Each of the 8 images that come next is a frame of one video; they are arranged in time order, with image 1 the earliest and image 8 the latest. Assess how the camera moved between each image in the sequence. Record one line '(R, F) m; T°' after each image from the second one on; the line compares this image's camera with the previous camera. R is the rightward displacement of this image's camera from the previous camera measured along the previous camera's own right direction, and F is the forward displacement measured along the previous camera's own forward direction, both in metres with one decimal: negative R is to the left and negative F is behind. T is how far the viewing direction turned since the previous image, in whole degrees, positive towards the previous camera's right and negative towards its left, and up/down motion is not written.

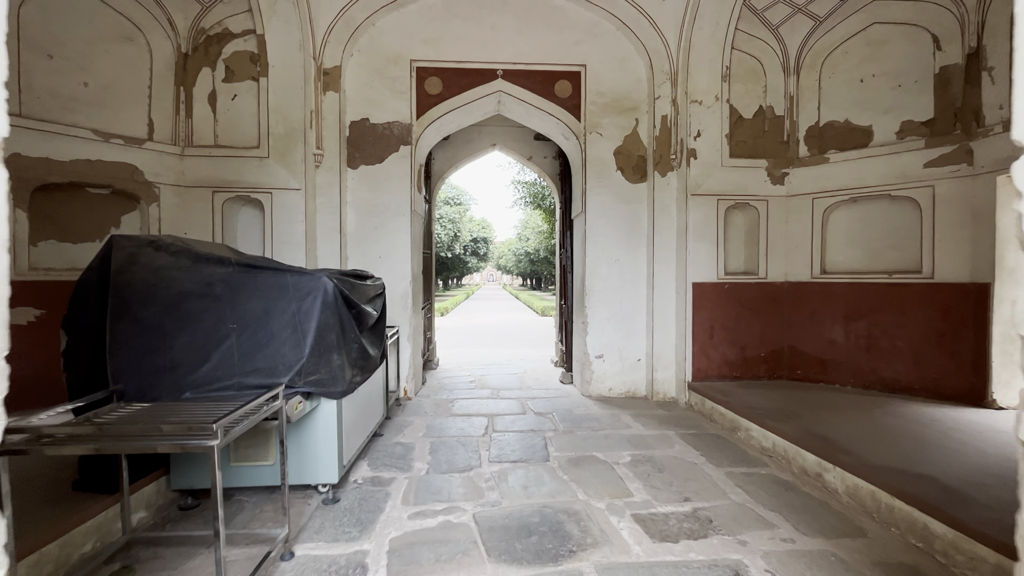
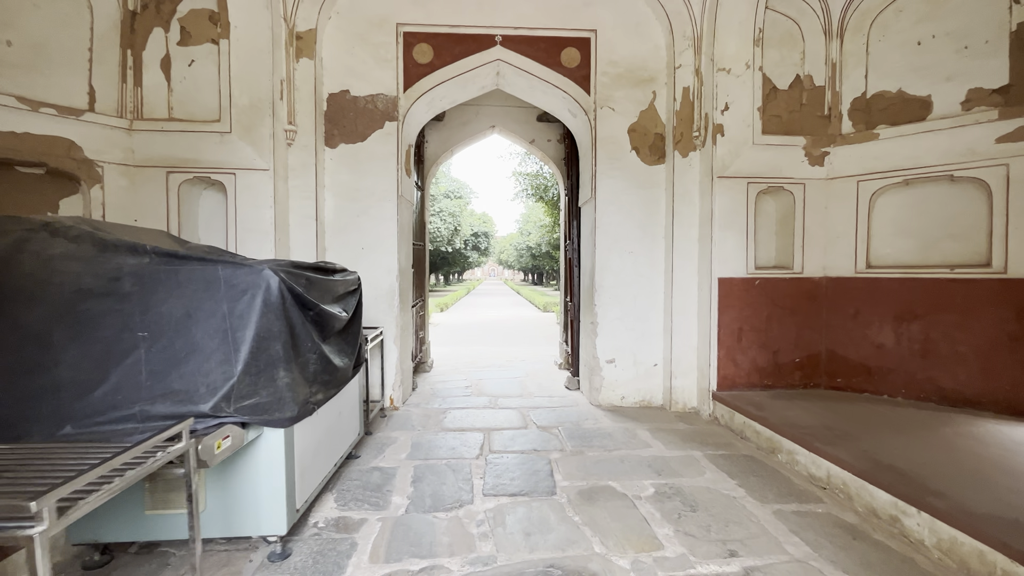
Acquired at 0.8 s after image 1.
(0.0, +0.5) m; 0°
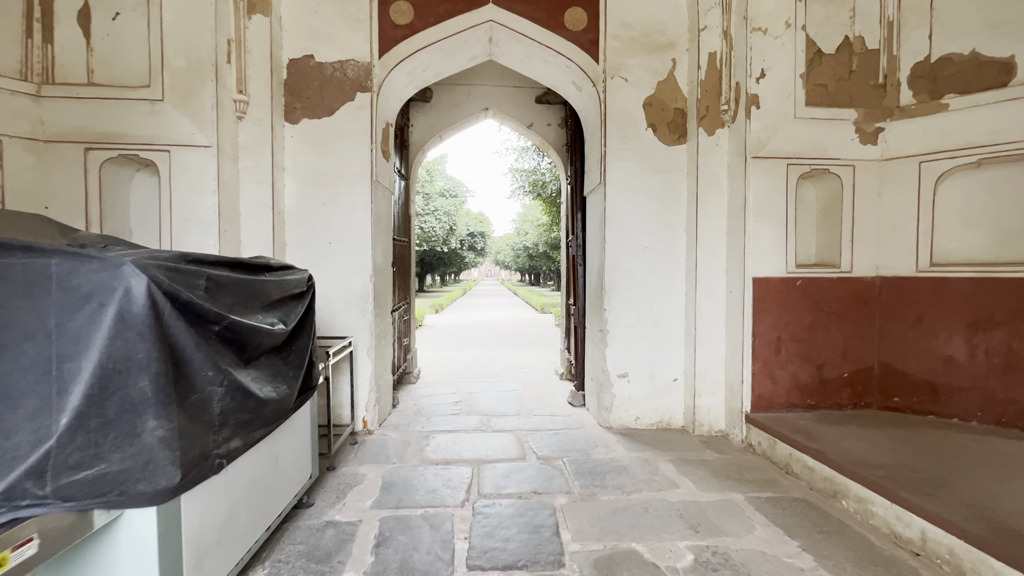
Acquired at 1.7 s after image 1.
(0.0, +0.6) m; 0°
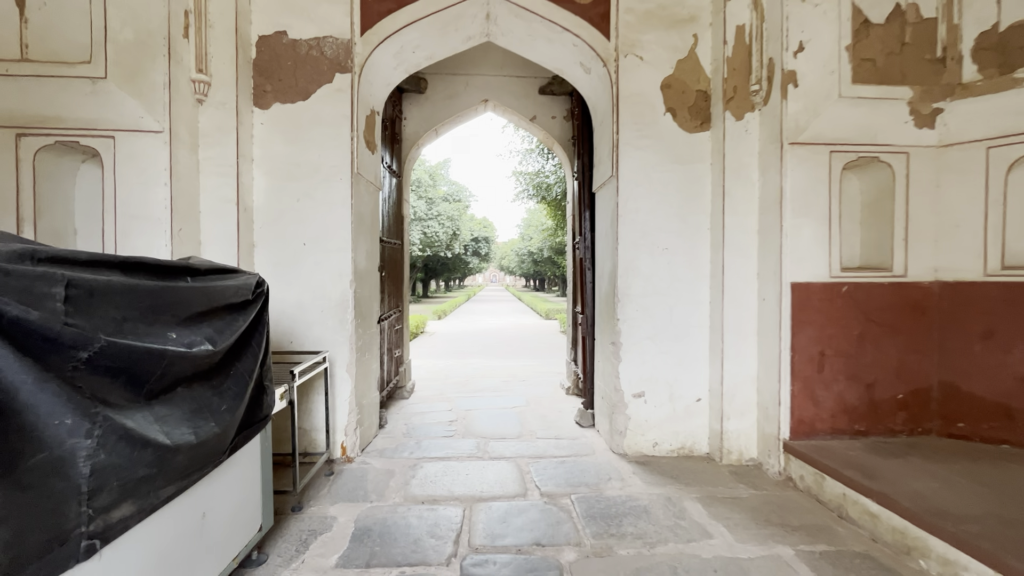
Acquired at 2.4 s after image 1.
(0.0, +0.4) m; -1°
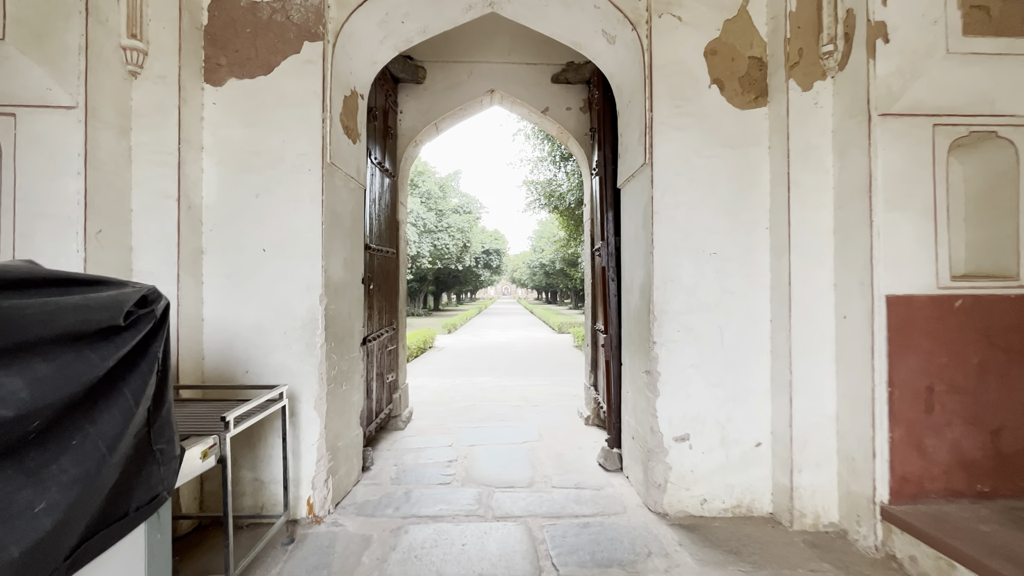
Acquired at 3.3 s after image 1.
(0.0, +0.6) m; -1°
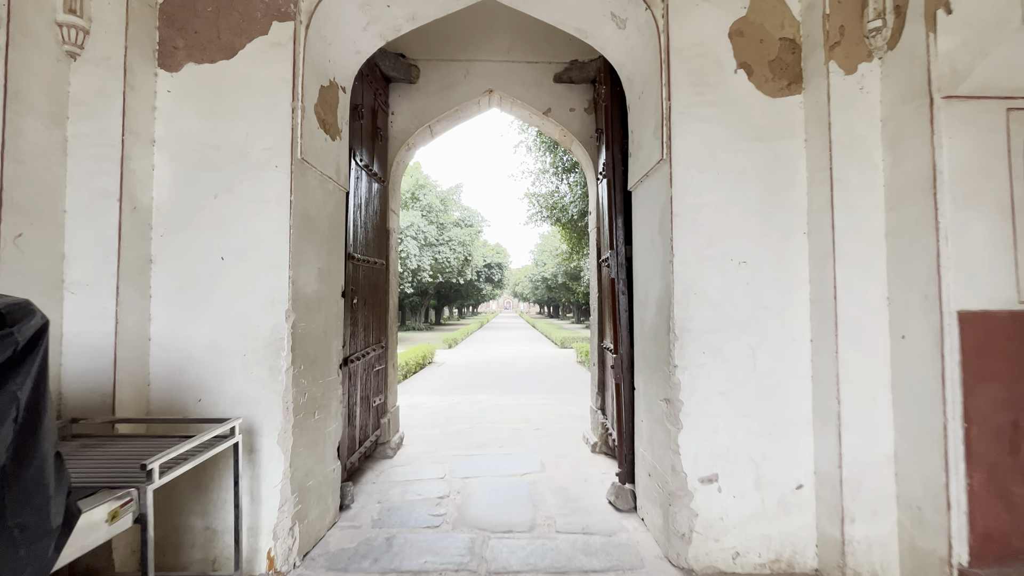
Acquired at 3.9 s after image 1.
(0.0, +0.3) m; 0°
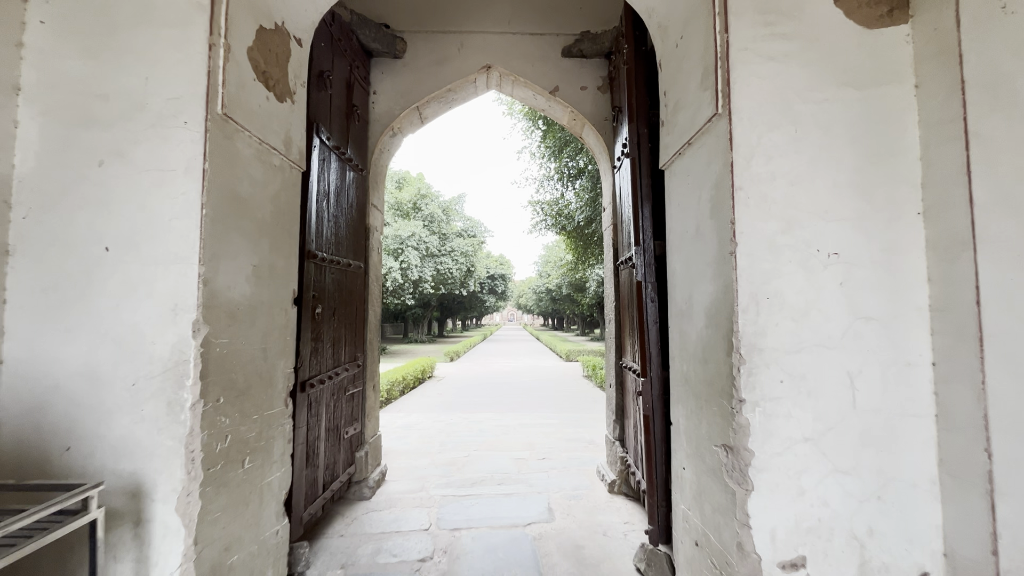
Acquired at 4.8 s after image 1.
(0.0, +0.6) m; 0°
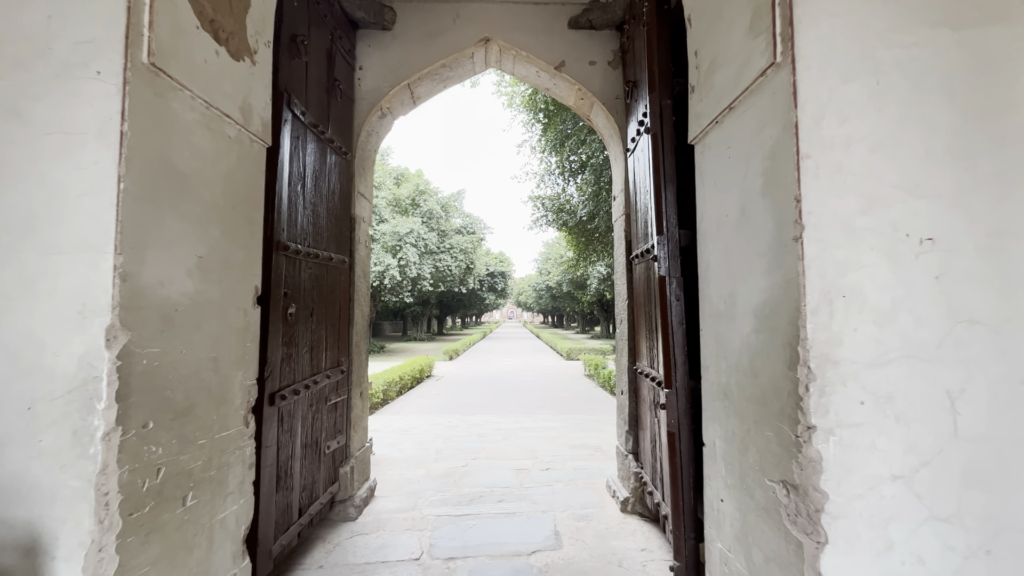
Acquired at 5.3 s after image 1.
(0.0, +0.3) m; 0°
